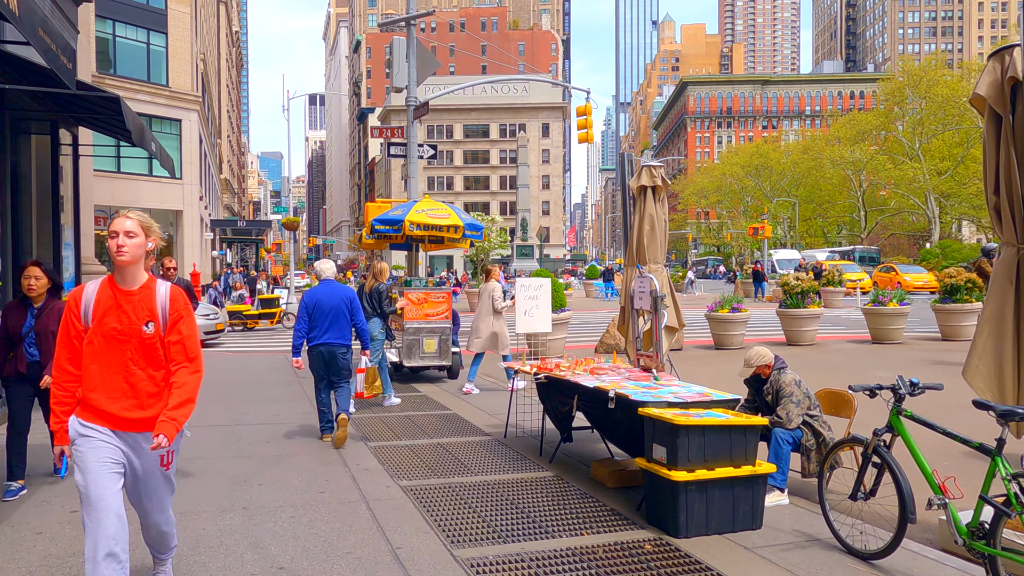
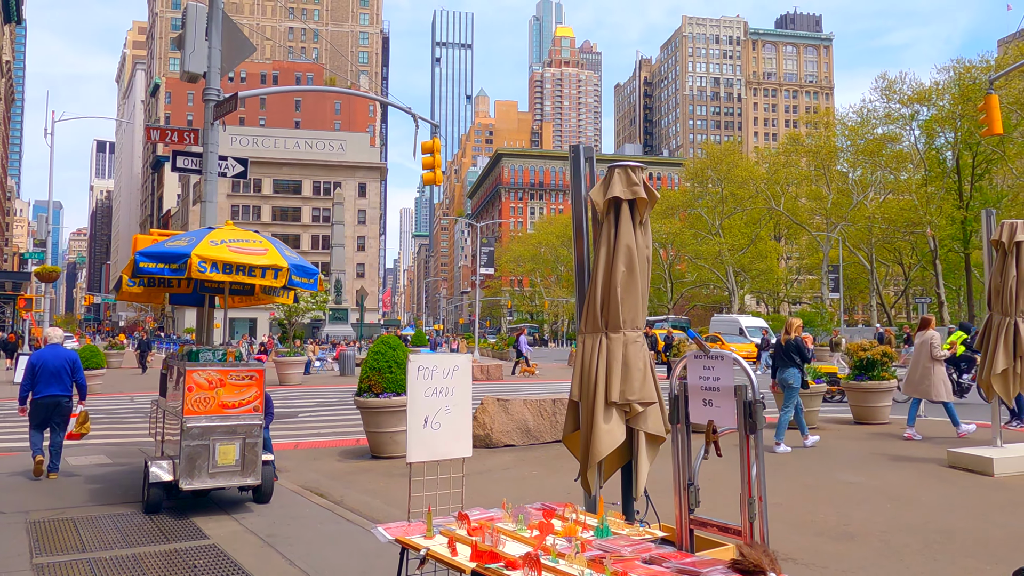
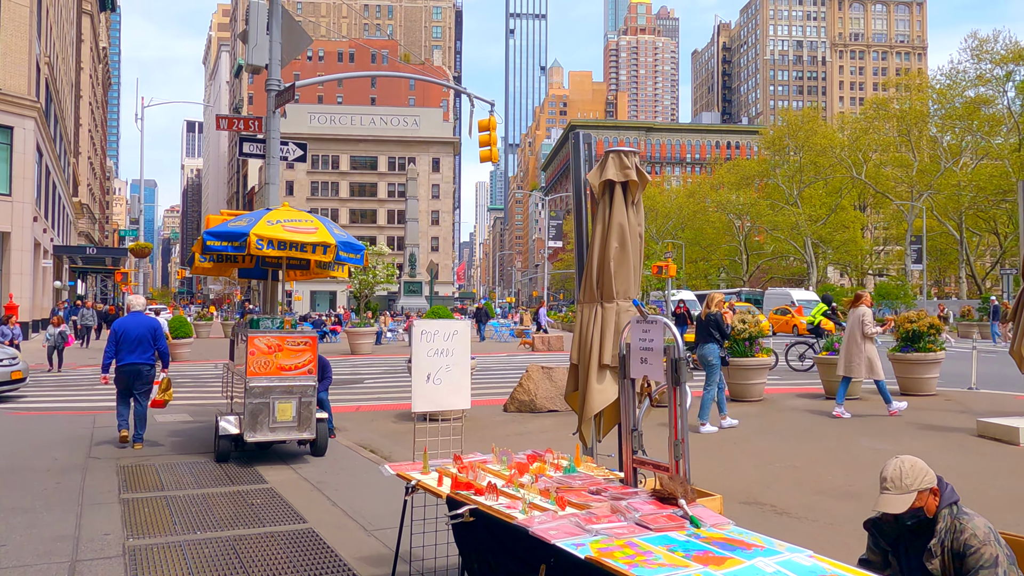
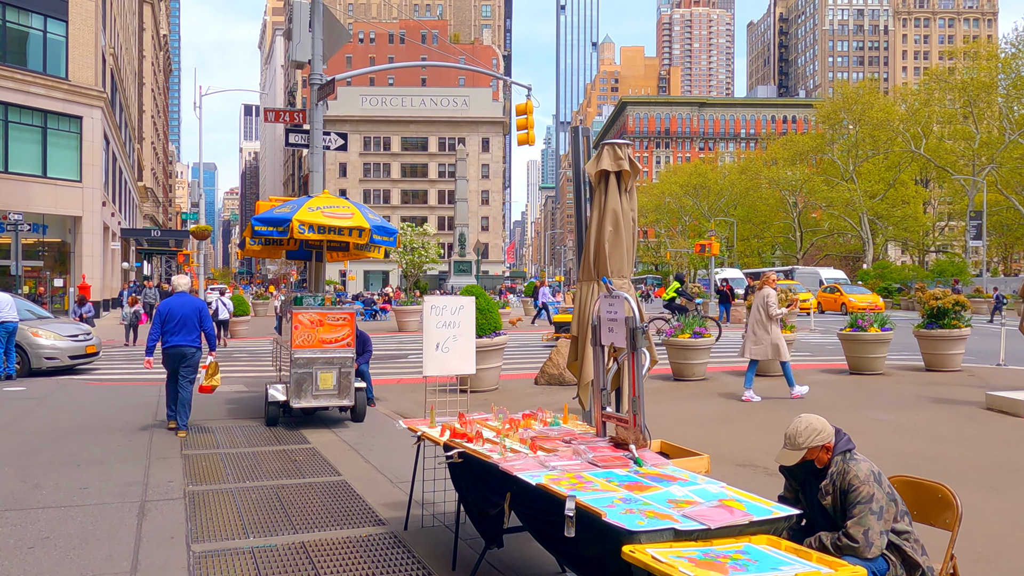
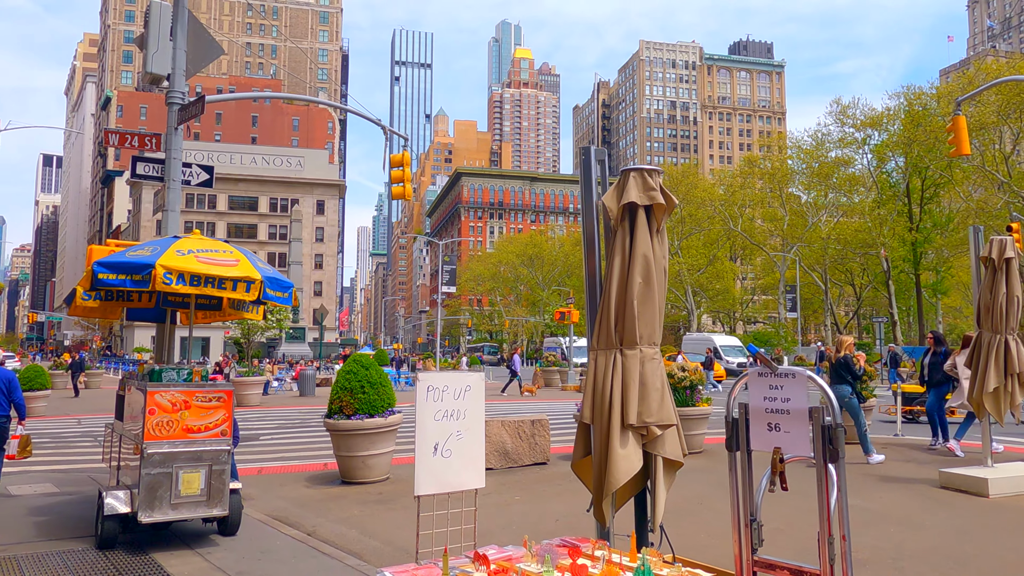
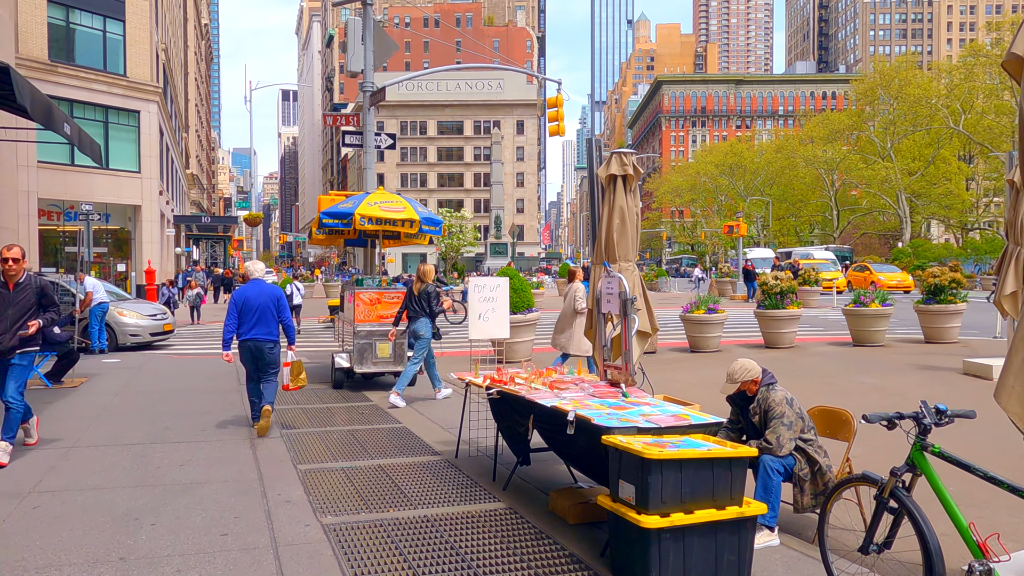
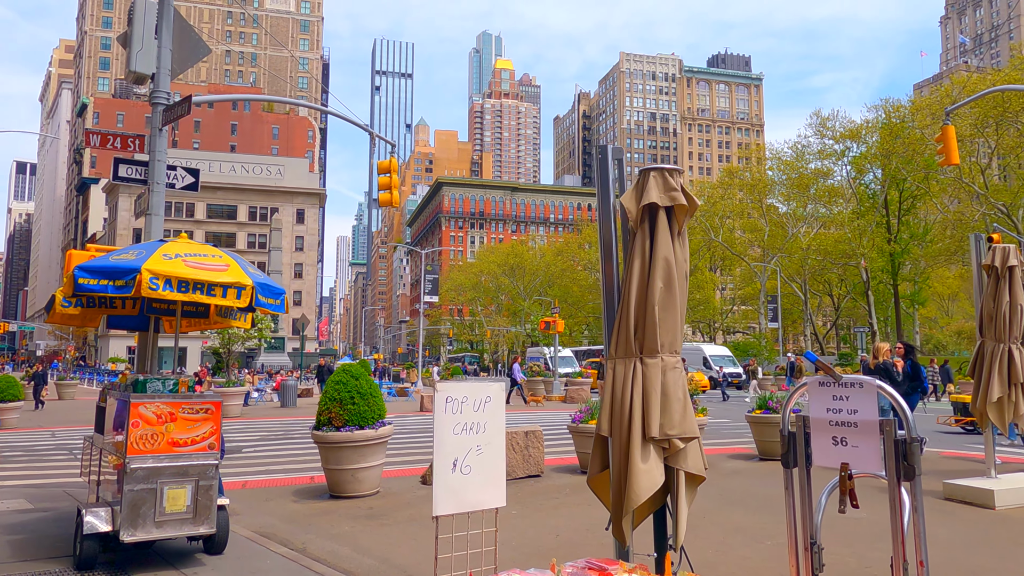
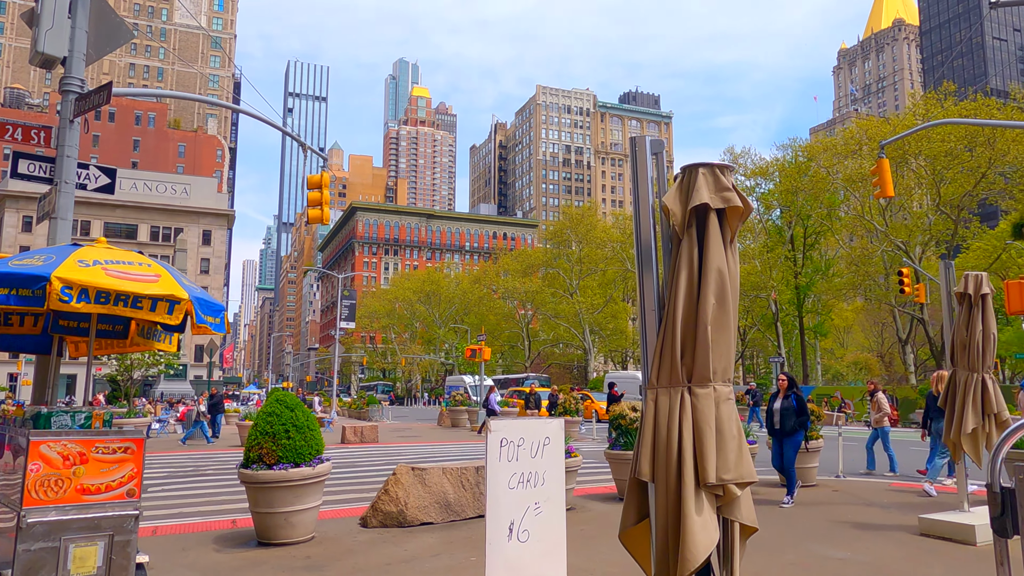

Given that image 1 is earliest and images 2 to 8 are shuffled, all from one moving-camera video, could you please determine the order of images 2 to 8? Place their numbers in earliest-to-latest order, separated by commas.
6, 4, 3, 2, 5, 7, 8
